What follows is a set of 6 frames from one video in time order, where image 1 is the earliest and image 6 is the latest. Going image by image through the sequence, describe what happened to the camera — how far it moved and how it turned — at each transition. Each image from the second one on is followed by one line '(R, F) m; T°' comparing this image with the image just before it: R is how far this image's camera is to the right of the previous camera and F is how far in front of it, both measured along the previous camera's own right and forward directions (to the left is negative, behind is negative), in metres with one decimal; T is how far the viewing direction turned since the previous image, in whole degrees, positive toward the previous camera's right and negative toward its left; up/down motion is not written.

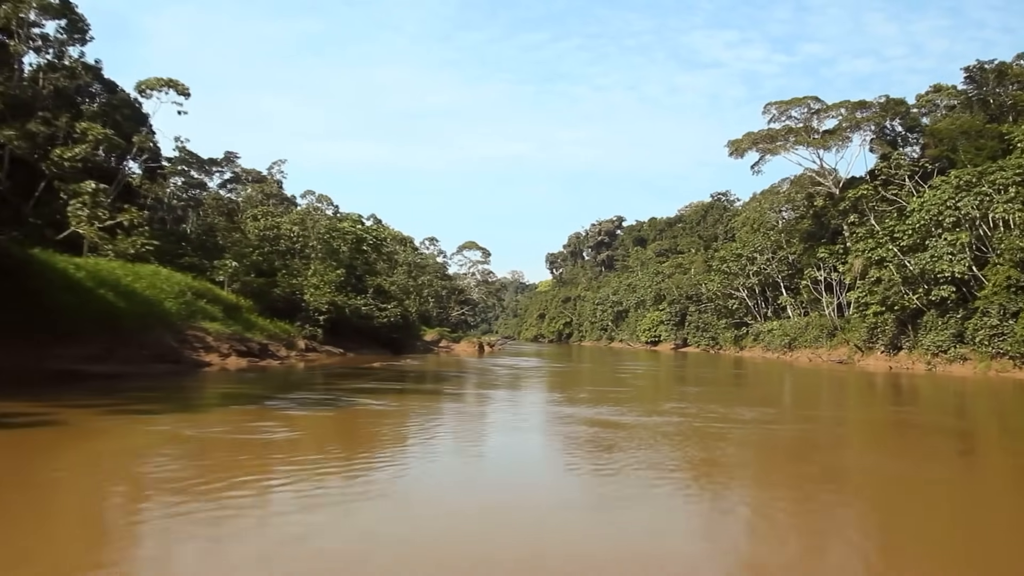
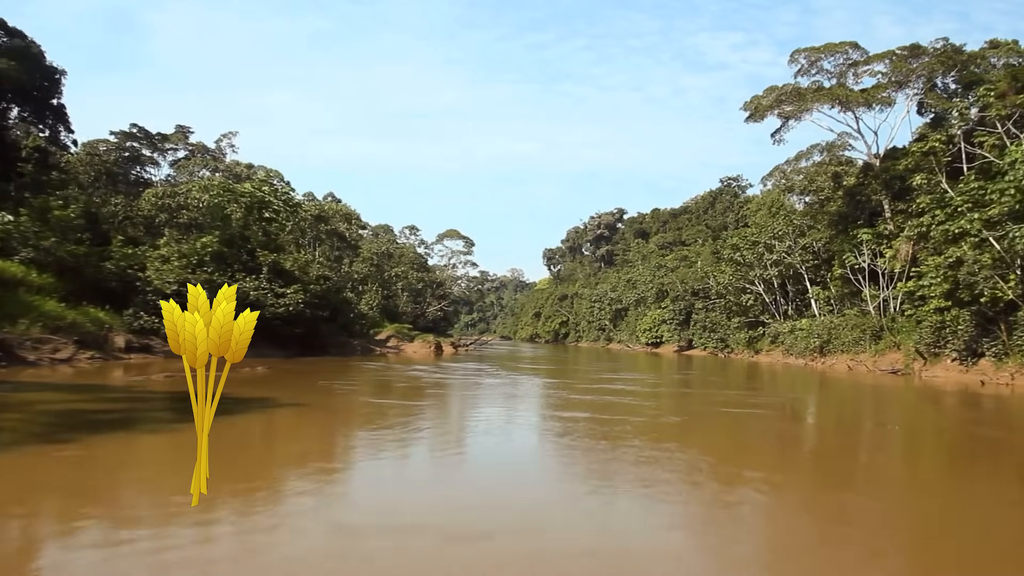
(+1.8, +7.2) m; 0°
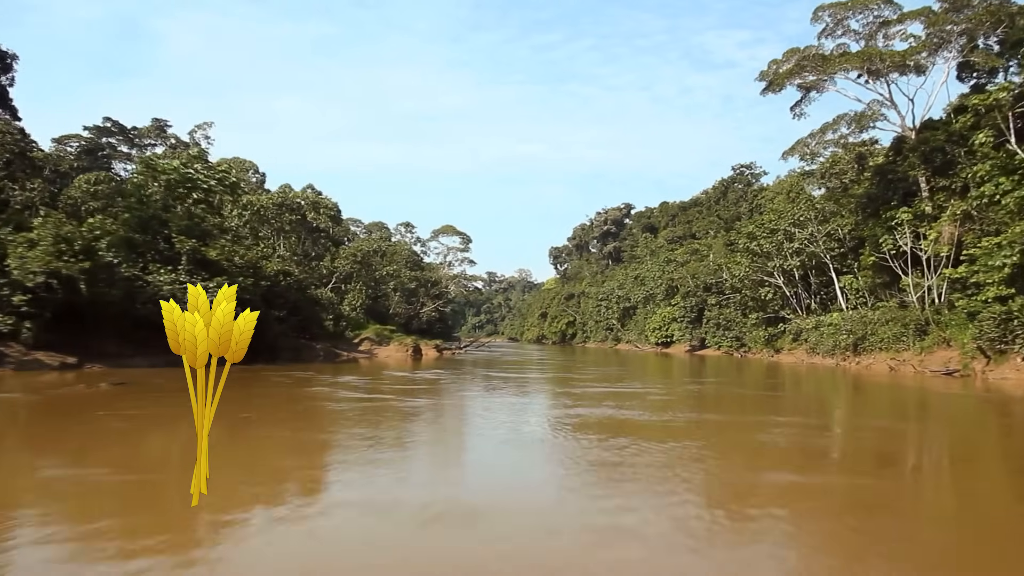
(+1.0, +3.7) m; -1°
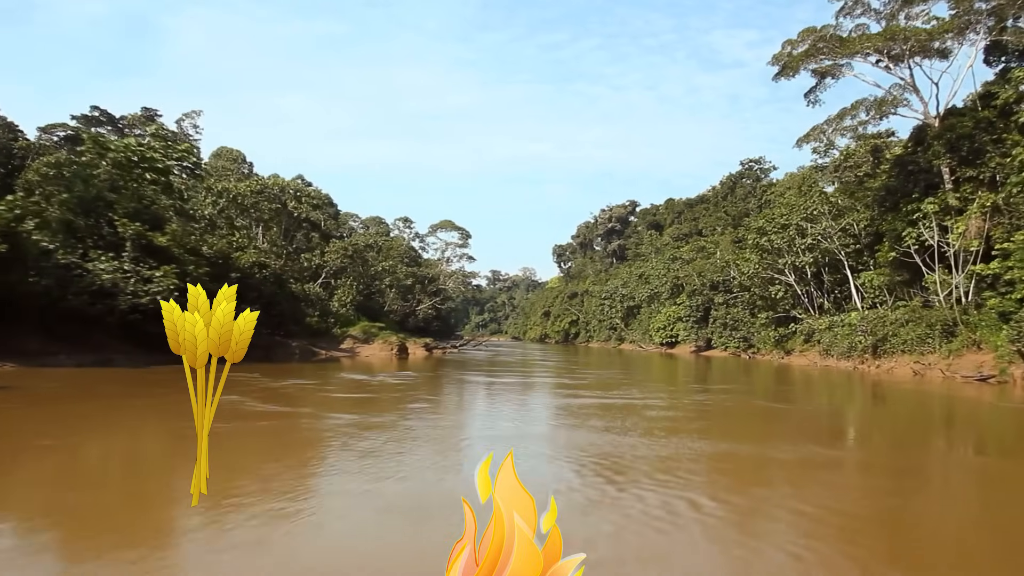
(+0.5, +1.8) m; 0°
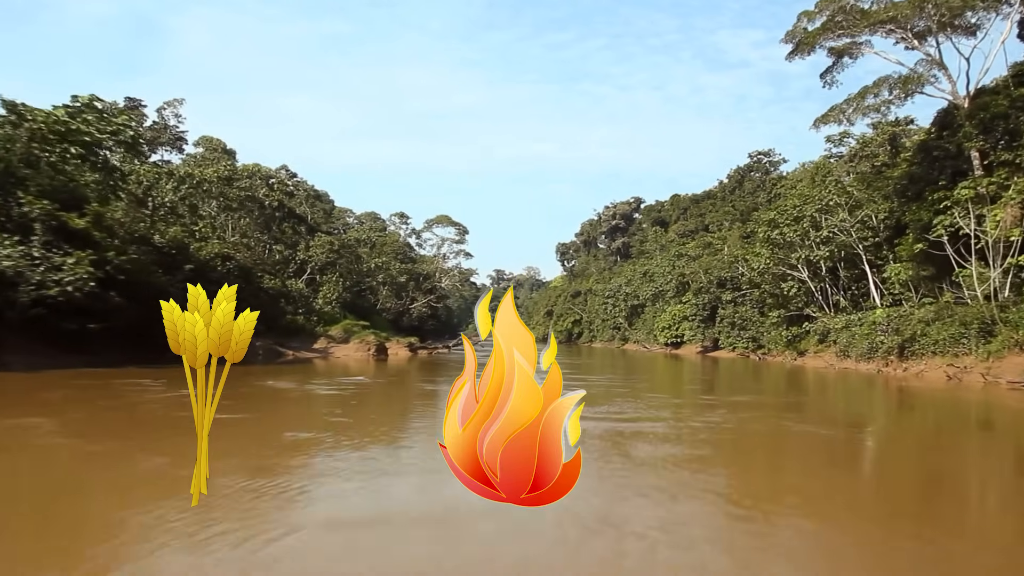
(+0.6, +2.2) m; 0°
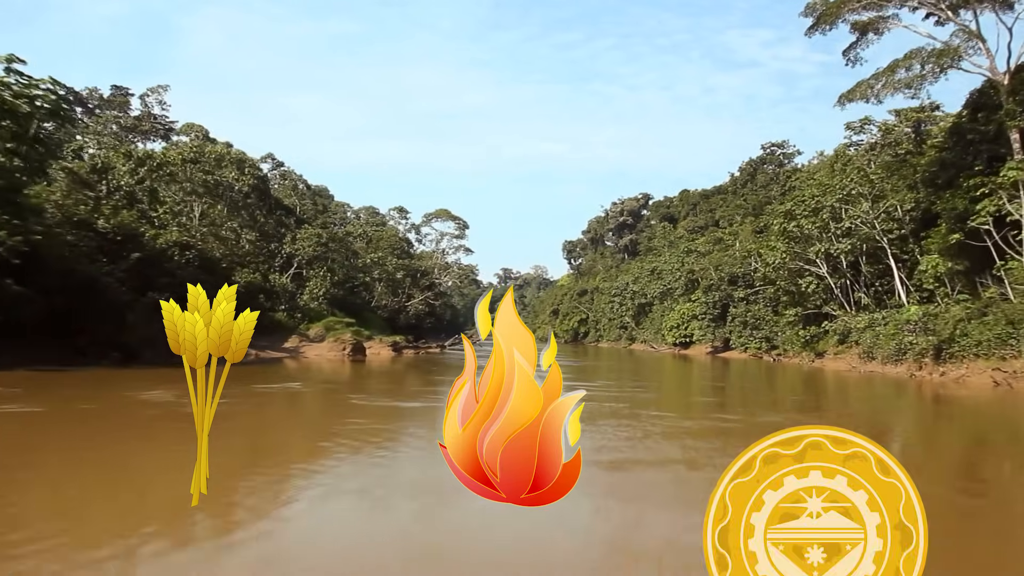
(+0.6, +2.2) m; -1°
